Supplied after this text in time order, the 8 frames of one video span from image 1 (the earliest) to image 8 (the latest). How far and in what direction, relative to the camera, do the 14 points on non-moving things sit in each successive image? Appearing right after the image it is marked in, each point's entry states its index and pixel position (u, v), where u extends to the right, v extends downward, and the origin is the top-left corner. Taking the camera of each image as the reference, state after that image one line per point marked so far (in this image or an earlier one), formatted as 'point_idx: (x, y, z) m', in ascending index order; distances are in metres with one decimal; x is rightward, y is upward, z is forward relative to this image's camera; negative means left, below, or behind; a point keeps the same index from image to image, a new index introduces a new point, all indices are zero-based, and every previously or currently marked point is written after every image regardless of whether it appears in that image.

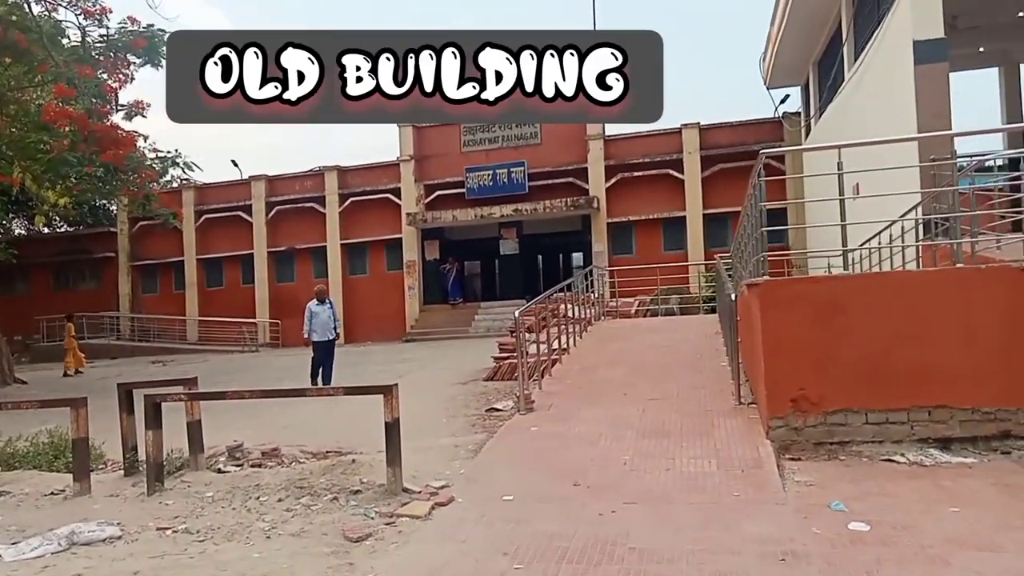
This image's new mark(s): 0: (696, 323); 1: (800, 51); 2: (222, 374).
0: (+3.2, -0.6, +13.6) m
1: (+6.8, +5.7, +19.2) m
2: (-6.2, -1.9, +16.5) m
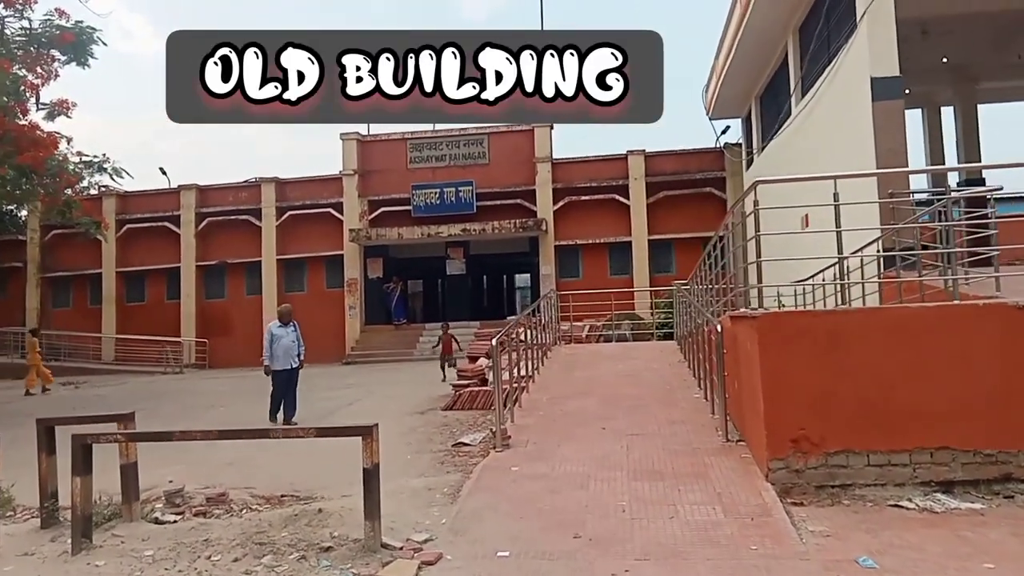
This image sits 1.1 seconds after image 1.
0: (+2.5, -1.1, +13.2) m
1: (+5.6, +5.0, +19.3) m
2: (-7.2, -2.2, +15.2) m
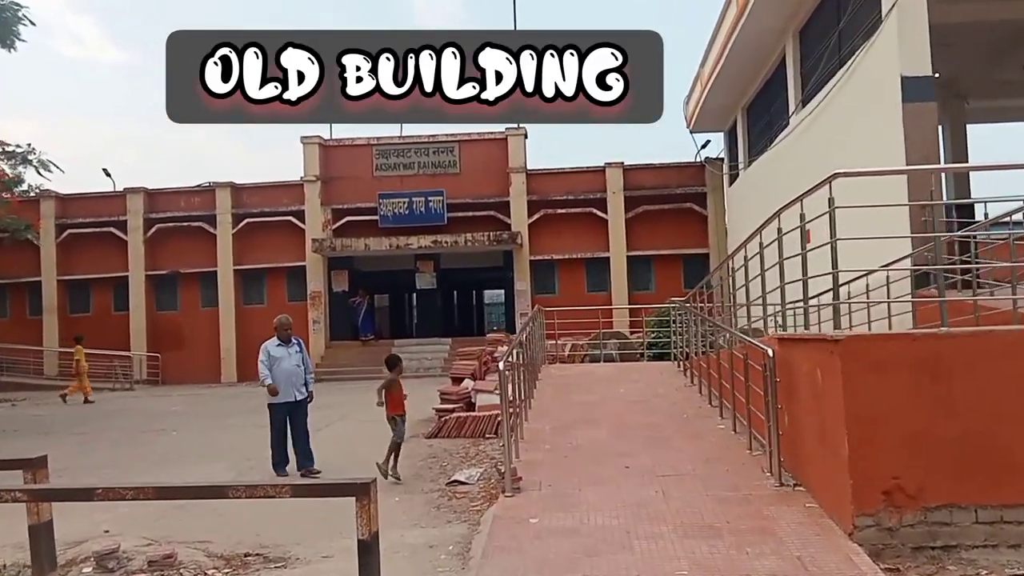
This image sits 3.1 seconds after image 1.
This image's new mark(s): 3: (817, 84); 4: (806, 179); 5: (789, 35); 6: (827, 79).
0: (+2.2, -1.3, +12.1) m
1: (+5.1, +4.6, +18.5) m
2: (-7.5, -2.3, +13.5) m
3: (+5.2, +3.4, +13.1) m
4: (+5.0, +1.8, +12.7) m
5: (+5.1, +4.7, +14.3) m
6: (+5.1, +3.3, +12.4) m
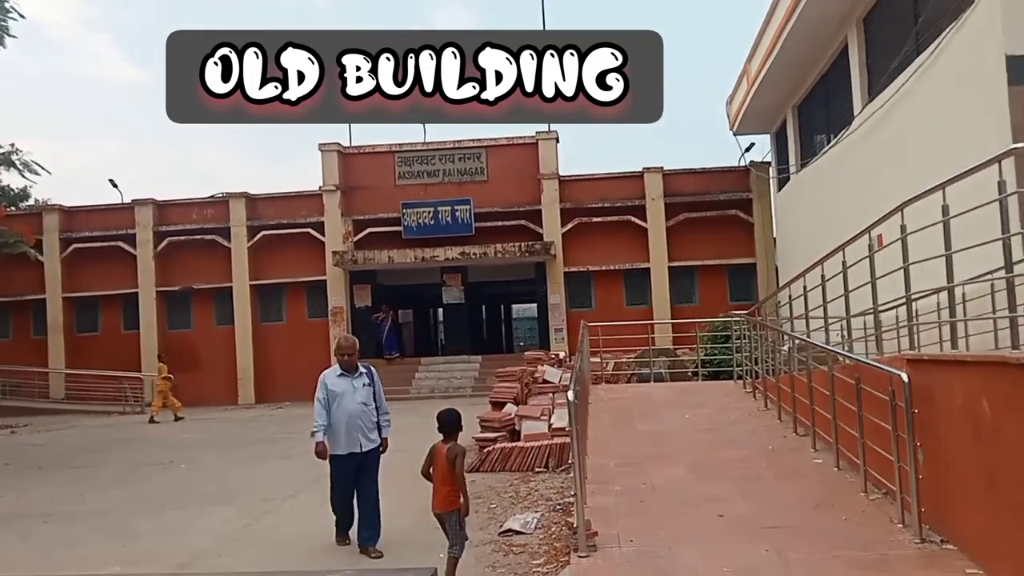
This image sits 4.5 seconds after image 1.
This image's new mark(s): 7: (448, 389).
0: (+2.9, -1.5, +10.8) m
1: (+5.9, +4.3, +17.2) m
2: (-6.8, -2.6, +12.5) m
3: (+5.8, +3.3, +11.8) m
4: (+5.6, +1.6, +11.4) m
5: (+5.8, +4.5, +13.1) m
6: (+5.7, +3.1, +11.1) m
7: (-1.7, -2.6, +19.8) m
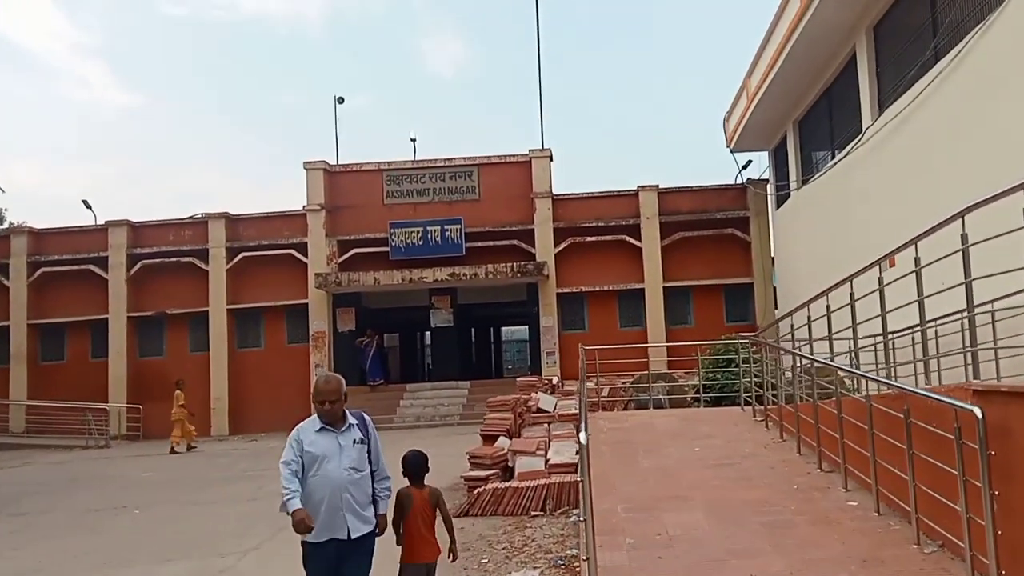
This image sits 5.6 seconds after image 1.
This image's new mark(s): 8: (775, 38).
0: (+2.8, -1.7, +10.0) m
1: (+5.6, +3.9, +16.6) m
2: (-7.0, -3.0, +11.5) m
3: (+5.6, +3.0, +11.1) m
4: (+5.5, +1.3, +10.7) m
5: (+5.6, +4.2, +12.5) m
6: (+5.6, +2.9, +10.4) m
7: (-1.9, -3.1, +18.8) m
8: (+4.8, +4.6, +14.3) m
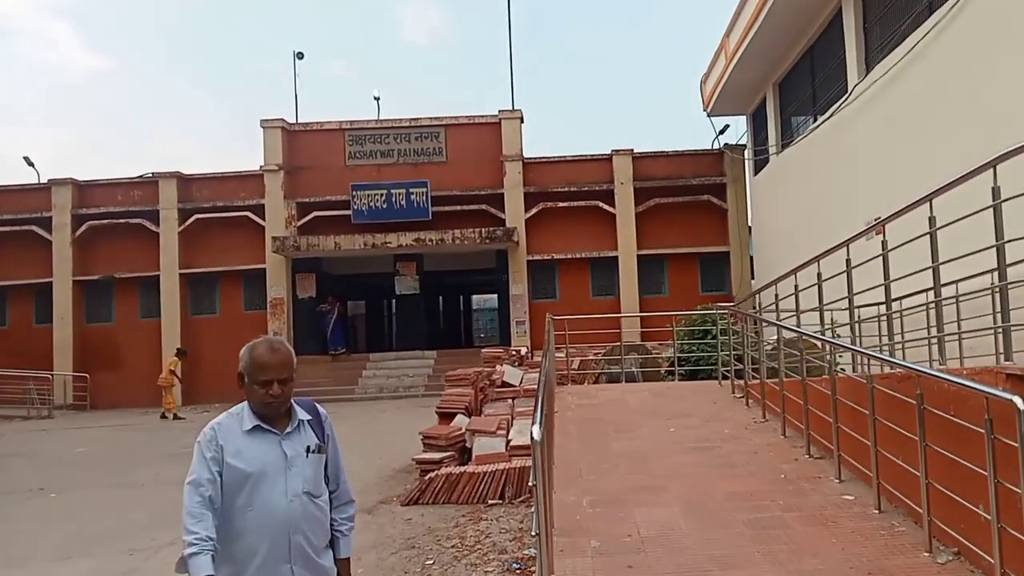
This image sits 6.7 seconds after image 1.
0: (+2.3, -1.3, +9.3) m
1: (+5.0, +4.5, +15.8) m
2: (-7.5, -2.4, +10.5) m
3: (+5.2, +3.4, +10.3) m
4: (+5.0, +1.7, +10.0) m
5: (+5.1, +4.7, +11.6) m
6: (+5.1, +3.2, +9.6) m
7: (-2.7, -2.3, +18.0) m
8: (+4.3, +5.2, +13.4) m
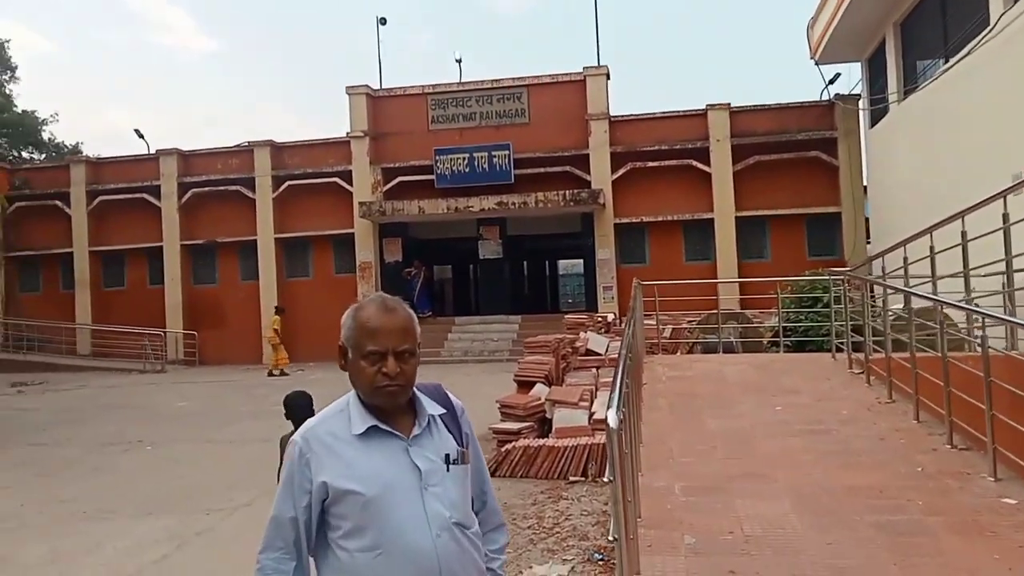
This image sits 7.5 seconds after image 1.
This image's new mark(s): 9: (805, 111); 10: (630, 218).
0: (+3.2, -0.9, +8.3) m
1: (+6.7, +5.2, +14.2) m
2: (-6.4, -1.9, +10.7) m
3: (+6.2, +3.8, +8.8) m
4: (+6.0, +2.2, +8.6) m
5: (+6.3, +5.1, +10.1) m
6: (+6.1, +3.7, +8.2) m
7: (-0.7, -1.5, +17.6) m
8: (+5.7, +5.7, +11.9) m
9: (+6.8, +4.1, +17.8) m
10: (+2.9, +1.7, +18.5) m
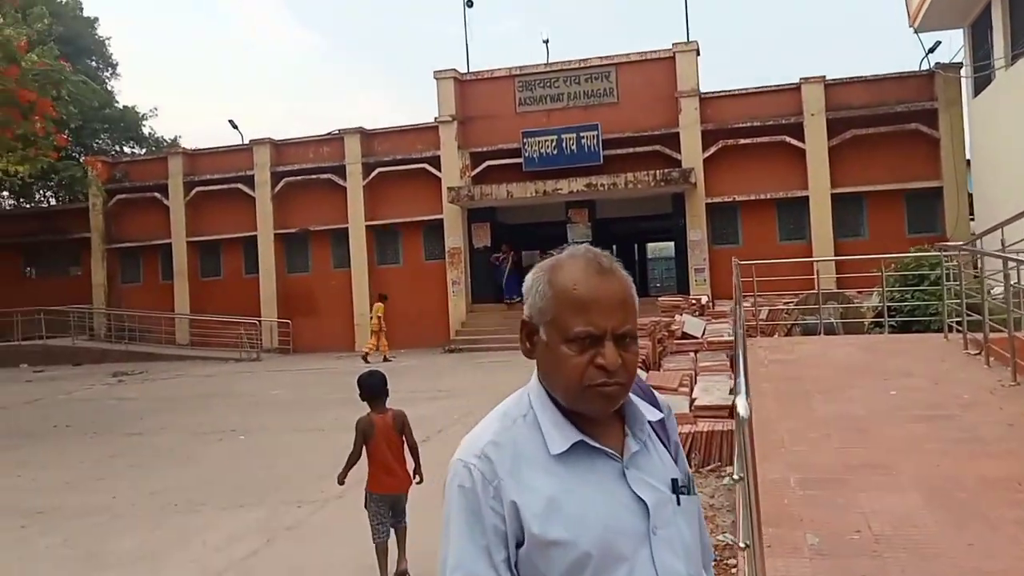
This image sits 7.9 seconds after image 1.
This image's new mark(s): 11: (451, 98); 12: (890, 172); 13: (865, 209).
0: (+4.2, -0.7, +7.9) m
1: (+8.2, +5.6, +13.2) m
2: (-5.0, -1.7, +11.3) m
3: (+7.2, +4.1, +8.0) m
4: (+7.0, +2.4, +7.7) m
5: (+7.4, +5.4, +9.2) m
6: (+7.0, +3.9, +7.3) m
7: (+1.3, -1.1, +17.6) m
8: (+7.0, +6.1, +11.0) m
9: (+8.7, +4.6, +16.8) m
10: (+4.9, +2.1, +17.9) m
11: (-1.6, +4.8, +19.4) m
12: (+8.5, +2.6, +17.0) m
13: (+8.0, +1.8, +17.3) m
